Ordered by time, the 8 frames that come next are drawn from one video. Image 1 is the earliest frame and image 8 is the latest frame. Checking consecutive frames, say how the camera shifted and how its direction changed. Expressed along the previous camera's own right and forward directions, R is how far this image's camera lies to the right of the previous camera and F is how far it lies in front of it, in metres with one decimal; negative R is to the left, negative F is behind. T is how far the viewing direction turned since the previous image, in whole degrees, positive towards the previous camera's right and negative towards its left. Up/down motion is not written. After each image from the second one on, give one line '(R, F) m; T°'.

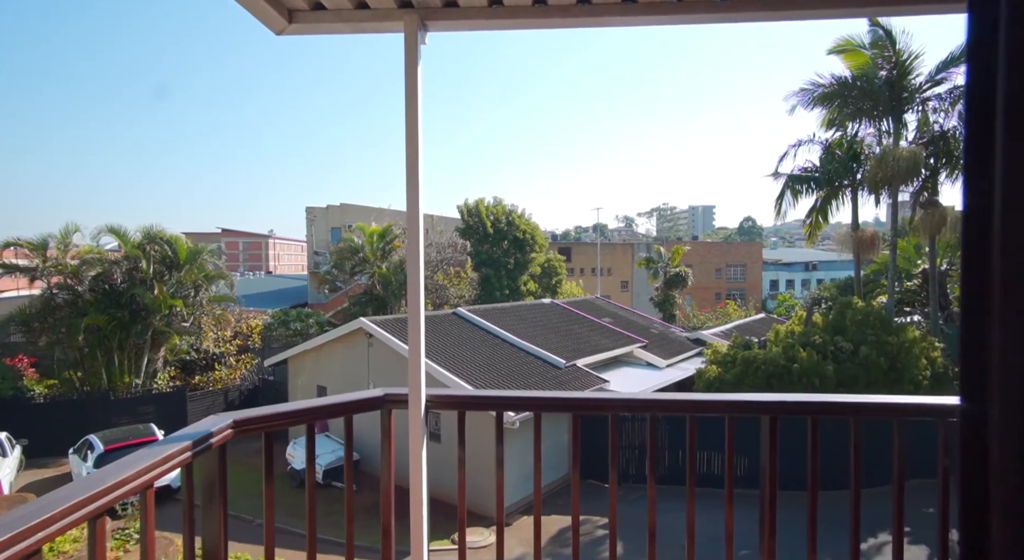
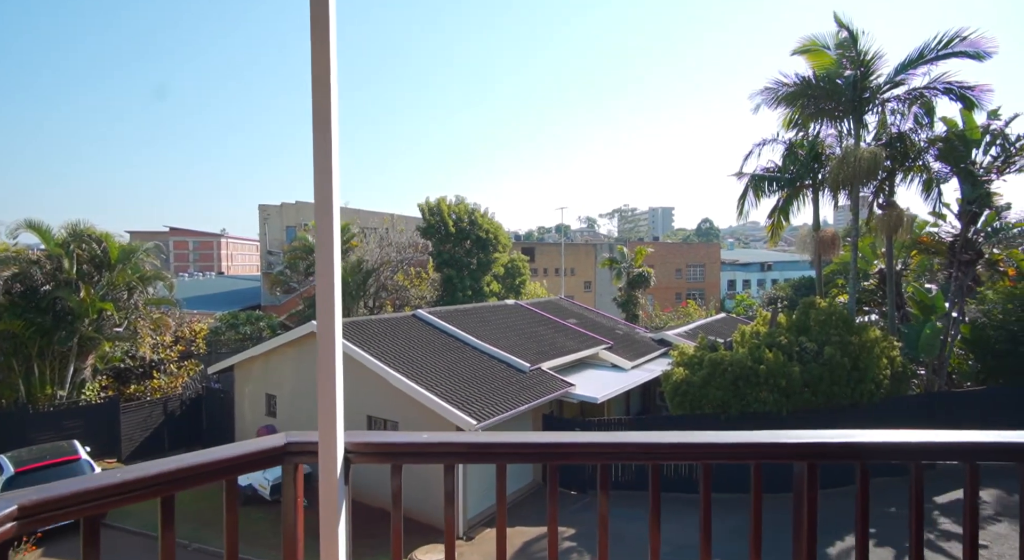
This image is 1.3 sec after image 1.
(0.0, +0.4) m; +4°
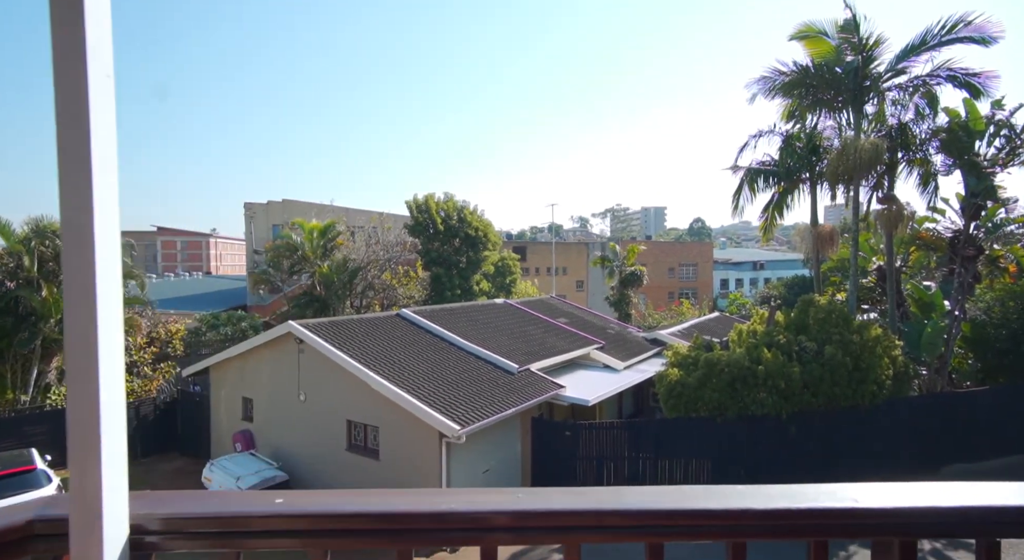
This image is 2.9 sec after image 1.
(+0.1, +0.5) m; +1°
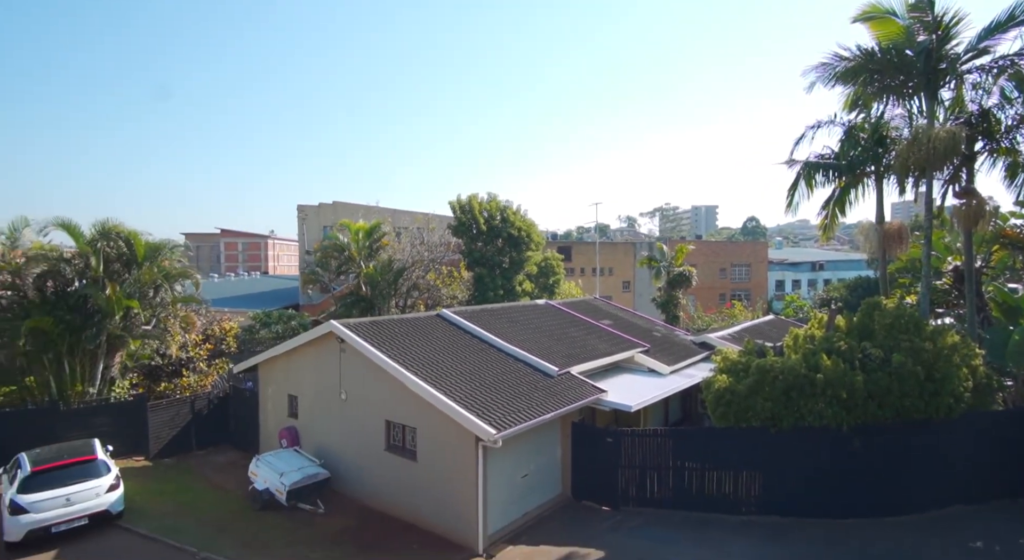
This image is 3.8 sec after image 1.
(+0.2, +0.3) m; -5°
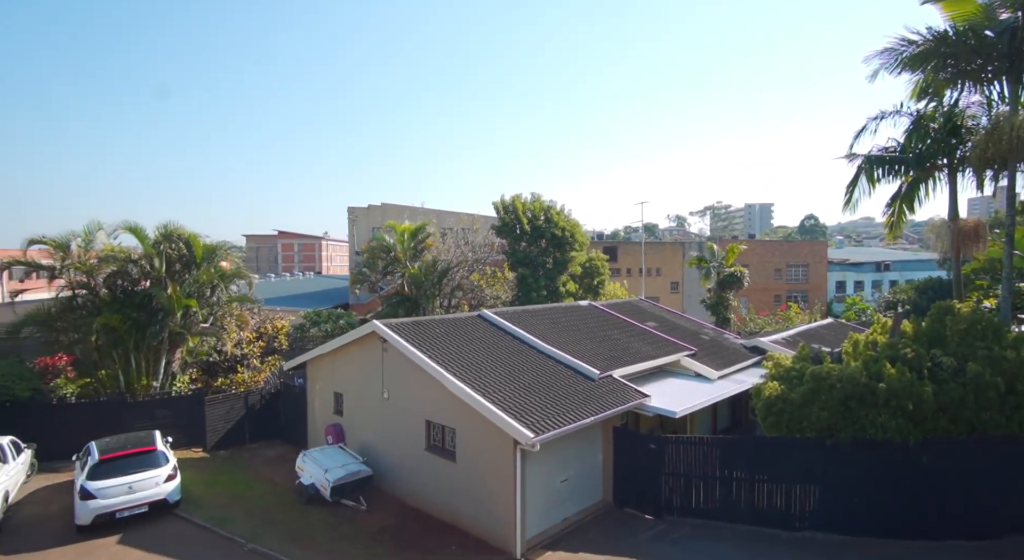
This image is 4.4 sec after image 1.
(+0.1, +0.2) m; -5°
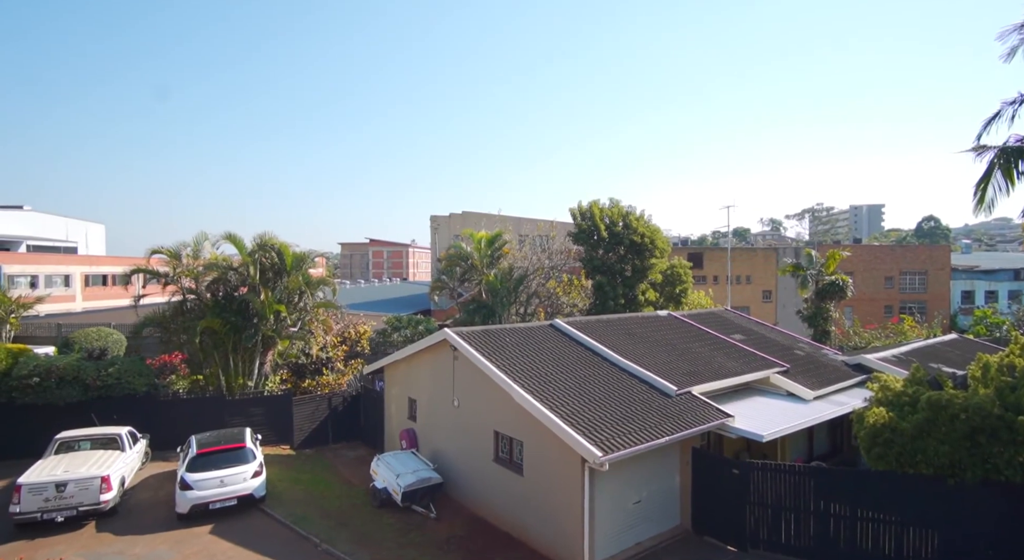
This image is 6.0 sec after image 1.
(+0.2, +0.5) m; -8°
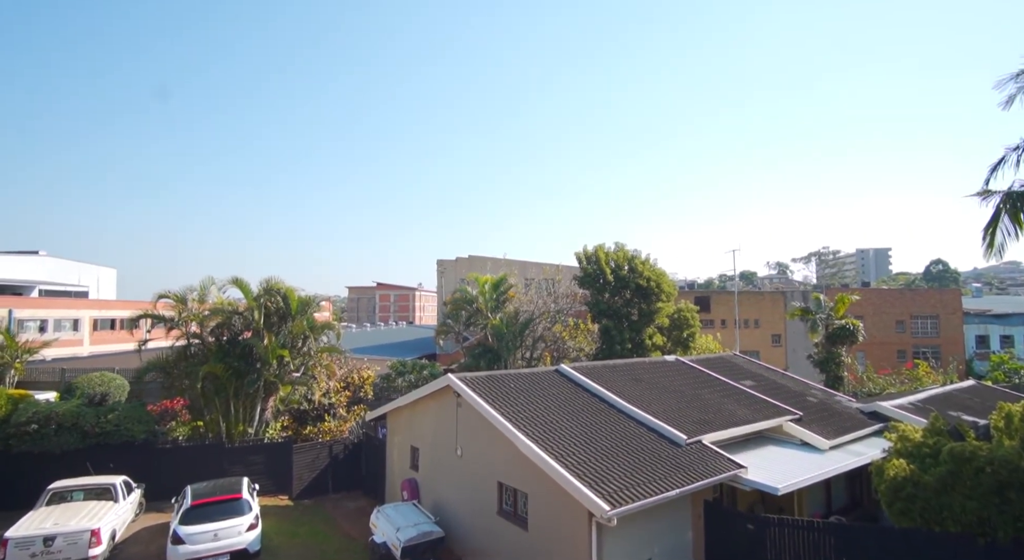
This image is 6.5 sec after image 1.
(0.0, +0.1) m; -1°
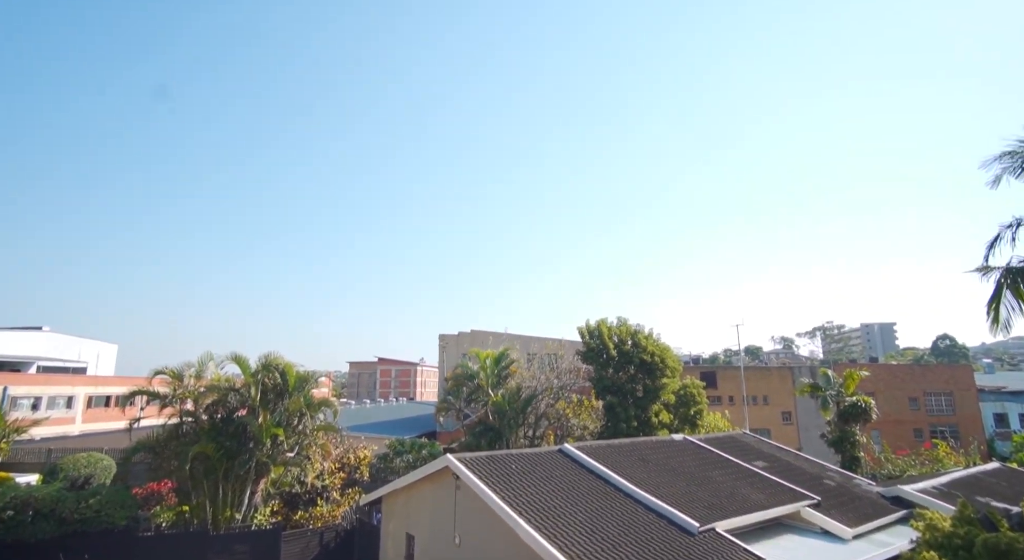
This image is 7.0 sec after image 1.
(0.0, +0.2) m; 0°
